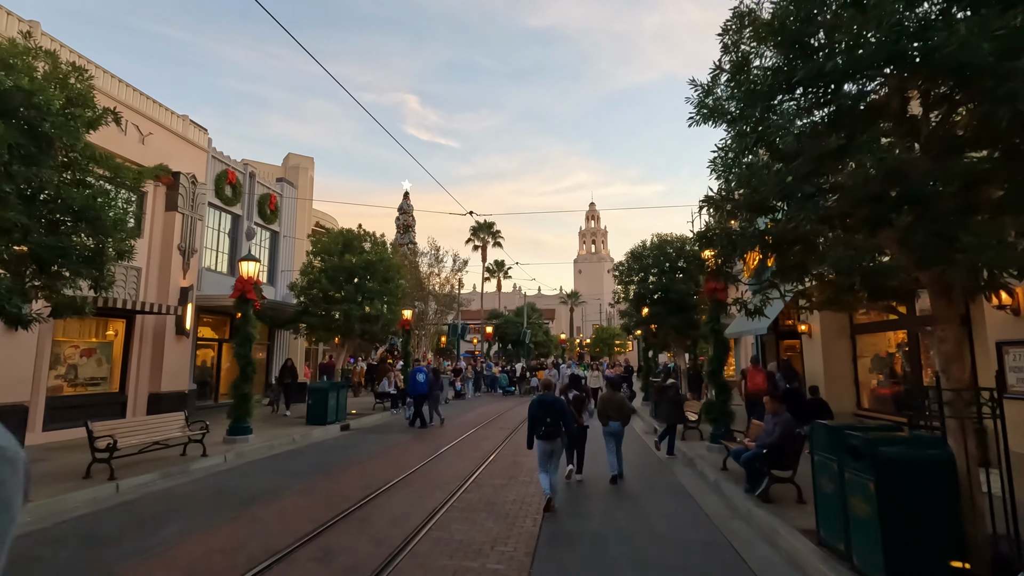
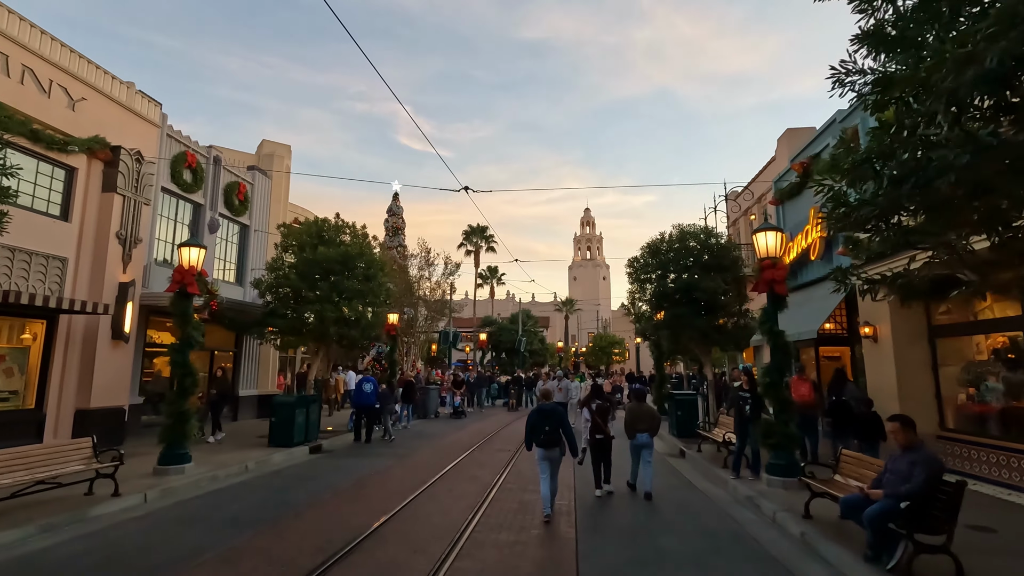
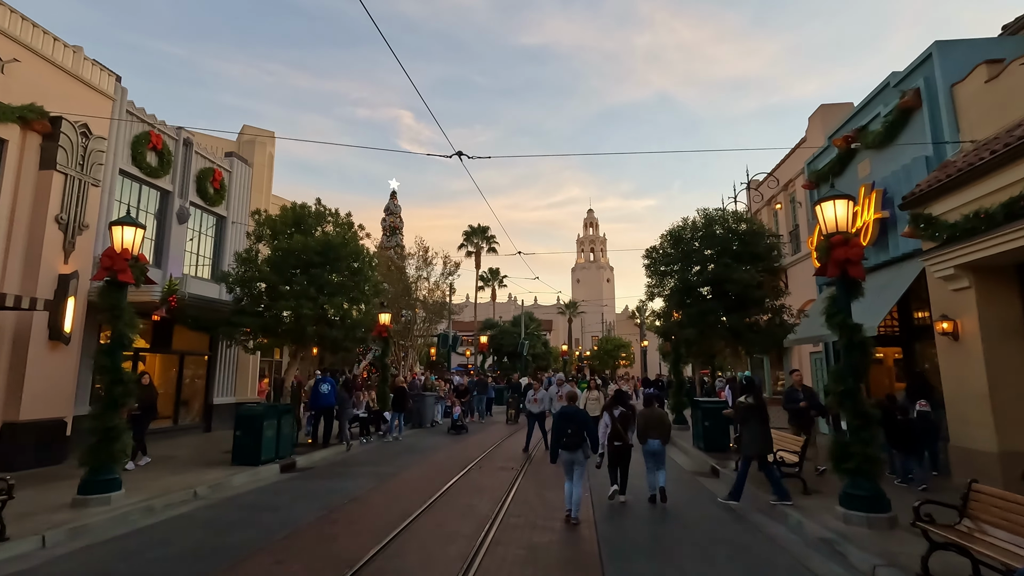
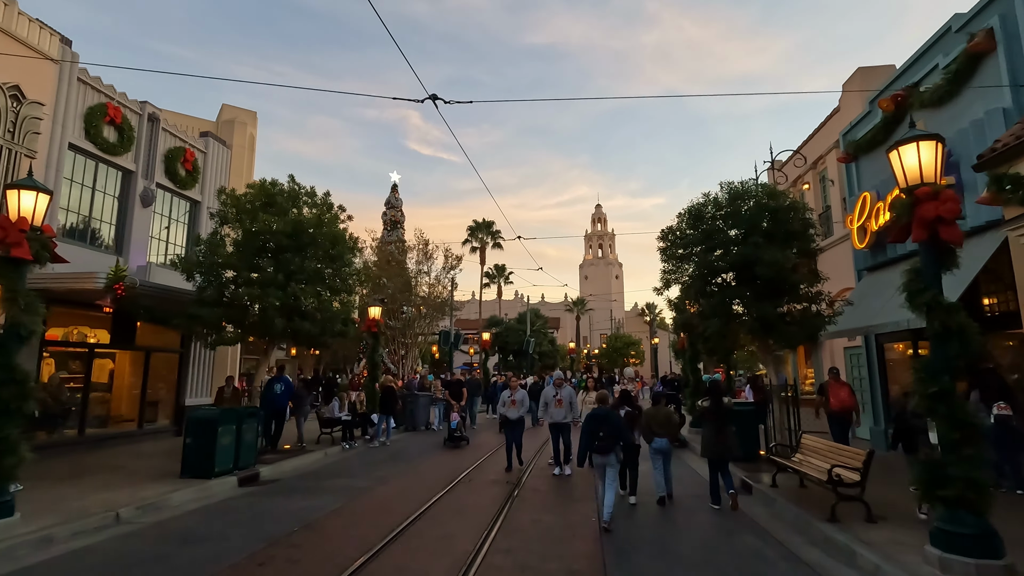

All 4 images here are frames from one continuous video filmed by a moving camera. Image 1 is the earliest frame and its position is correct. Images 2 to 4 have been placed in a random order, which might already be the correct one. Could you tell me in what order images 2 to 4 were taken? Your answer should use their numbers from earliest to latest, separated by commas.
2, 3, 4
